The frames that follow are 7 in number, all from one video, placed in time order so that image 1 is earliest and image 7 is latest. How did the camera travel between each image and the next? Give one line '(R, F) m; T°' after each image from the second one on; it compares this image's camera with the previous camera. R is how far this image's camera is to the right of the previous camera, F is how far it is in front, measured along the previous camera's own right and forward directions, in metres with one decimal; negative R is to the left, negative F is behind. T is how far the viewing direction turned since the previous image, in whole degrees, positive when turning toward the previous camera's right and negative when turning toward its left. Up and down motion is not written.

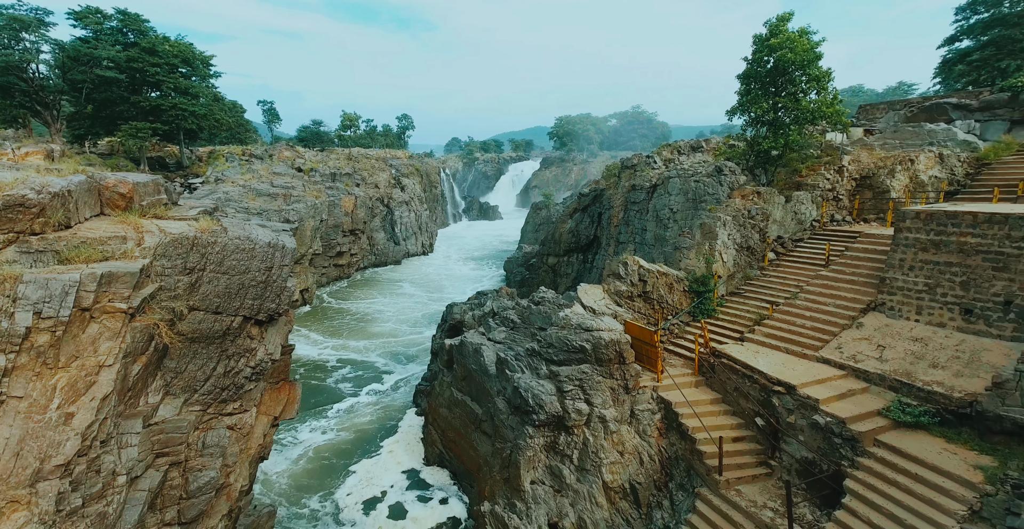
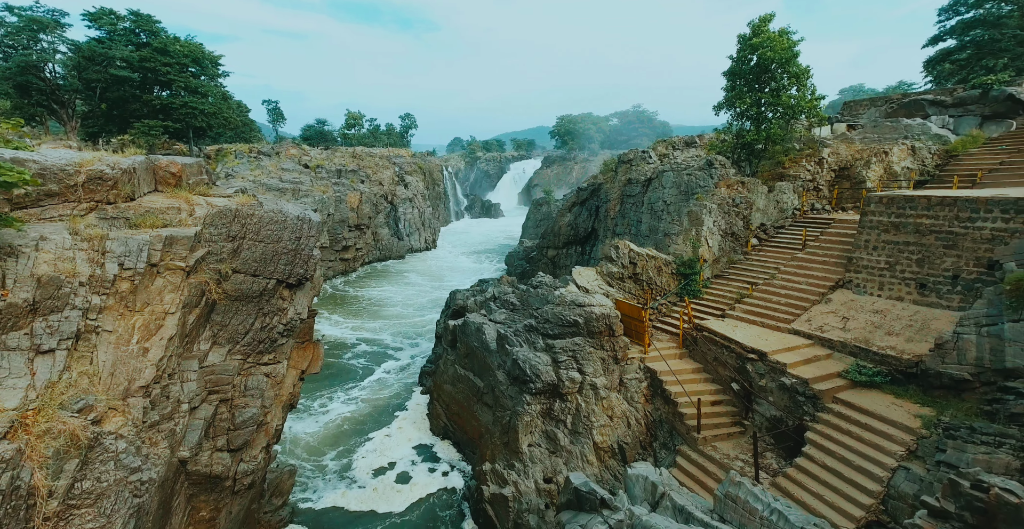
(+0.1, -1.3) m; 0°
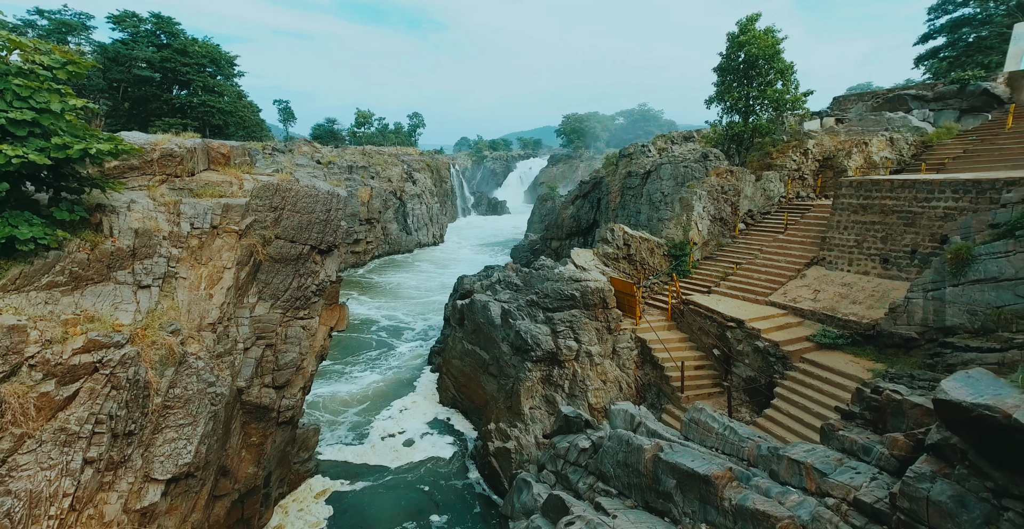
(+0.1, -1.6) m; -1°
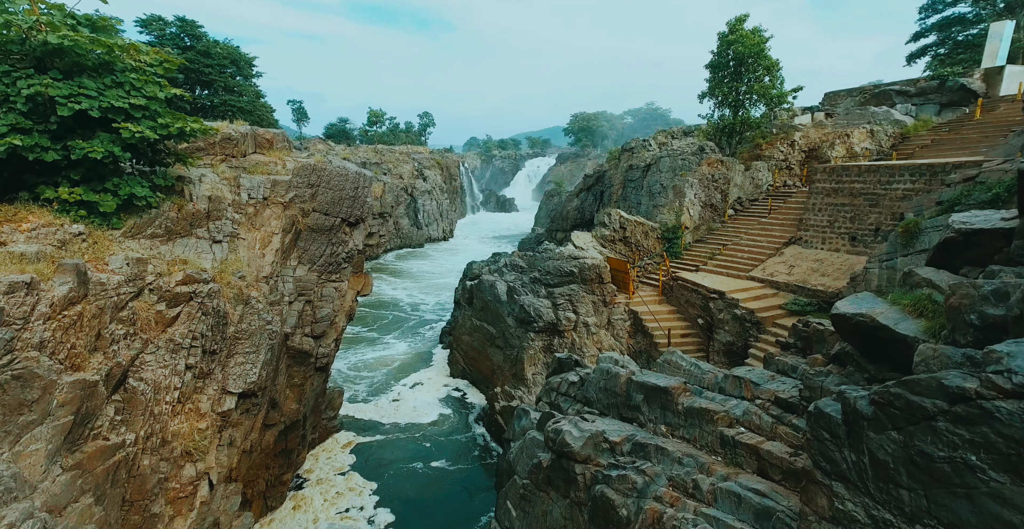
(+0.2, -1.8) m; -1°
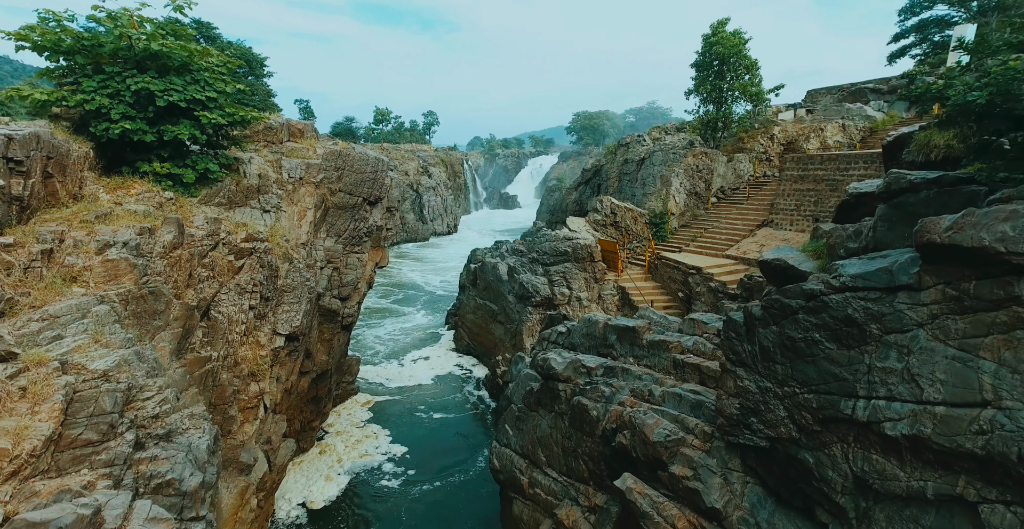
(+0.1, -2.0) m; 0°
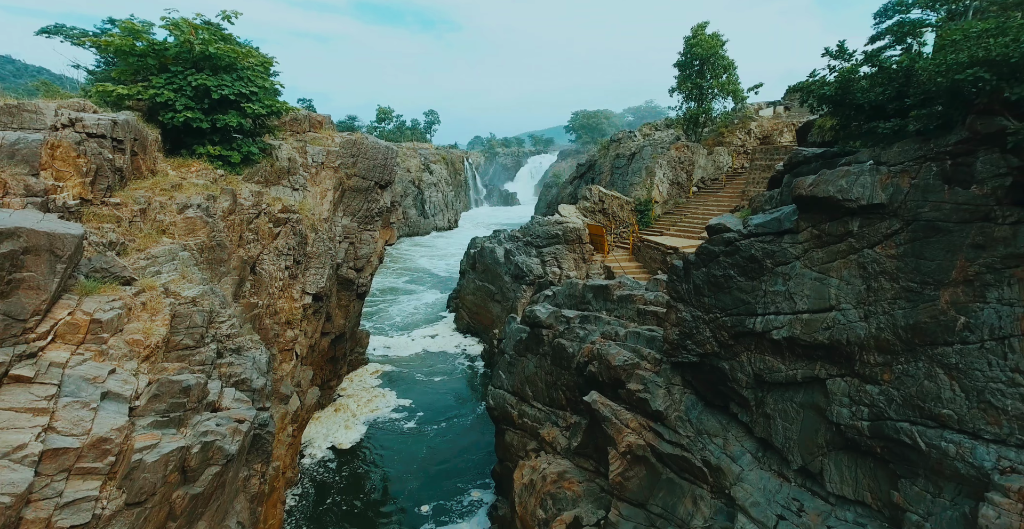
(+0.2, -2.0) m; 0°
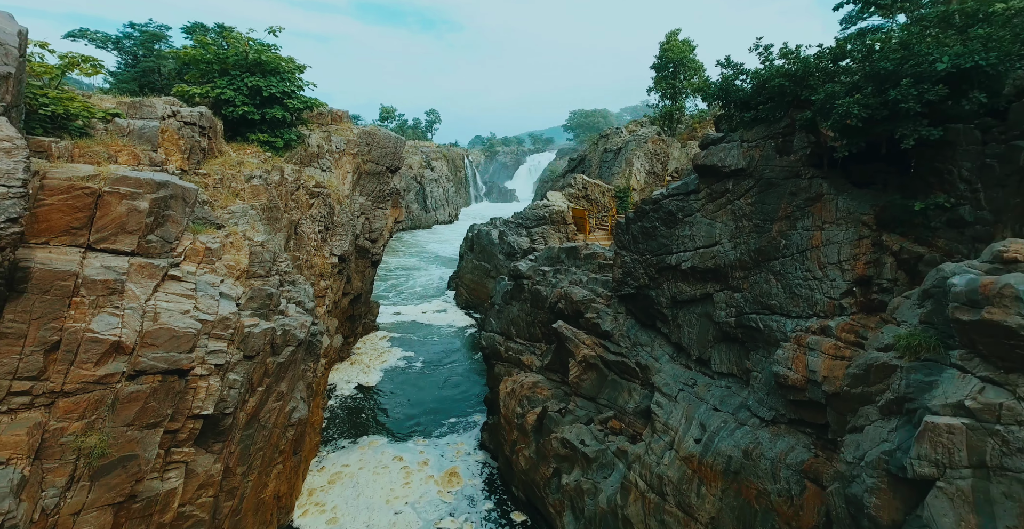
(+0.4, -2.9) m; 0°
